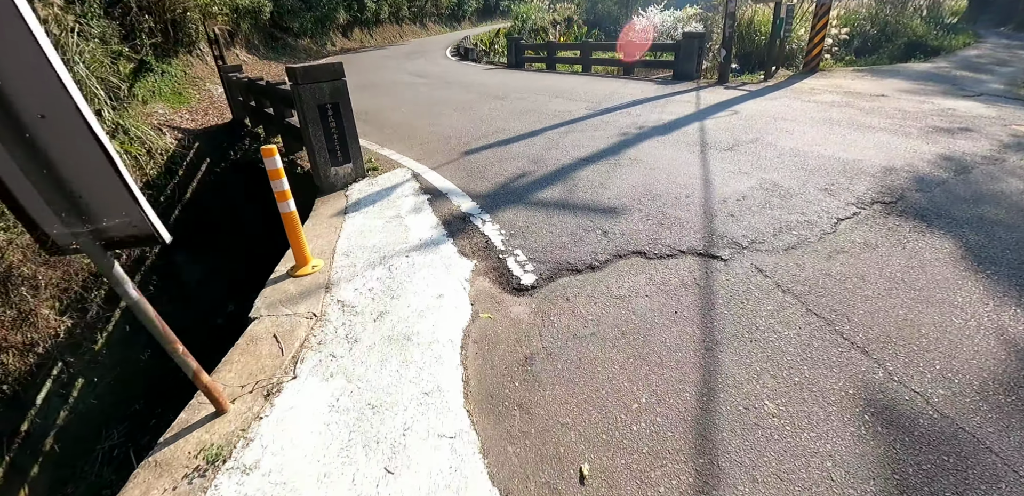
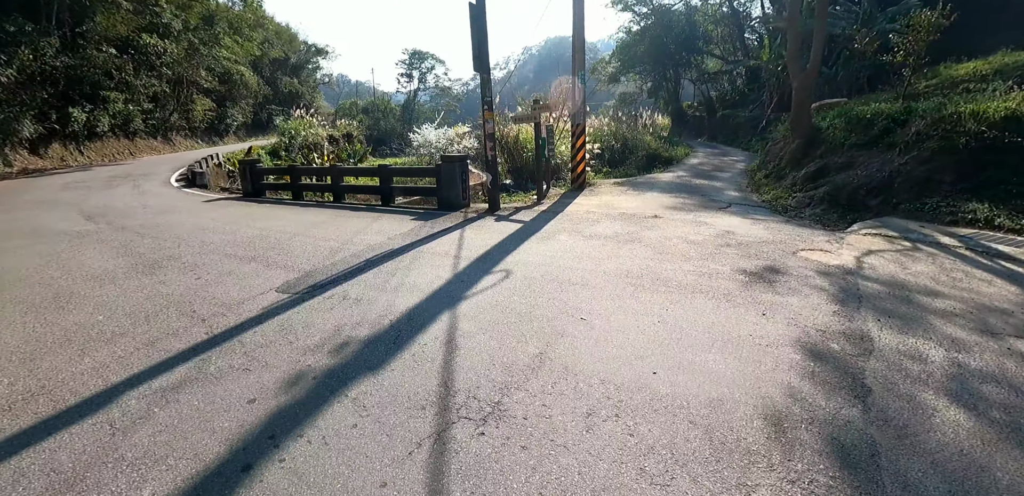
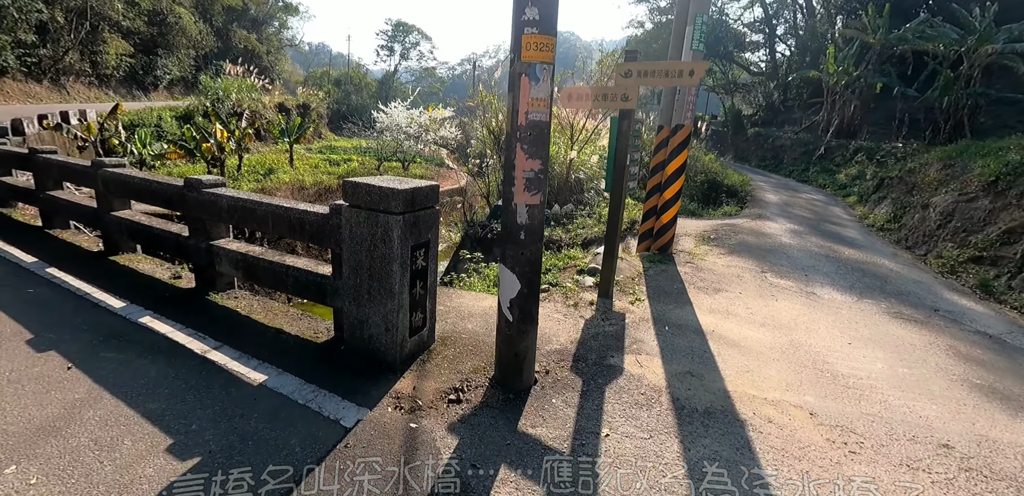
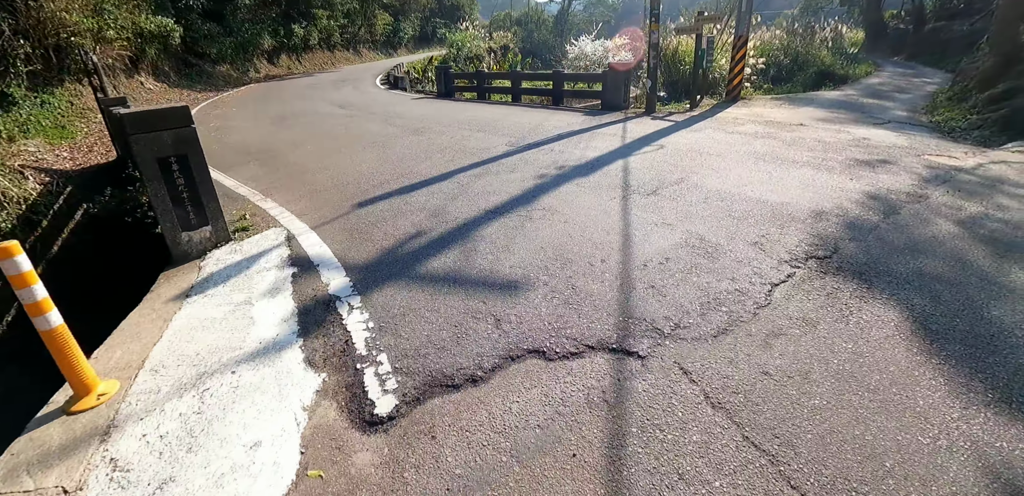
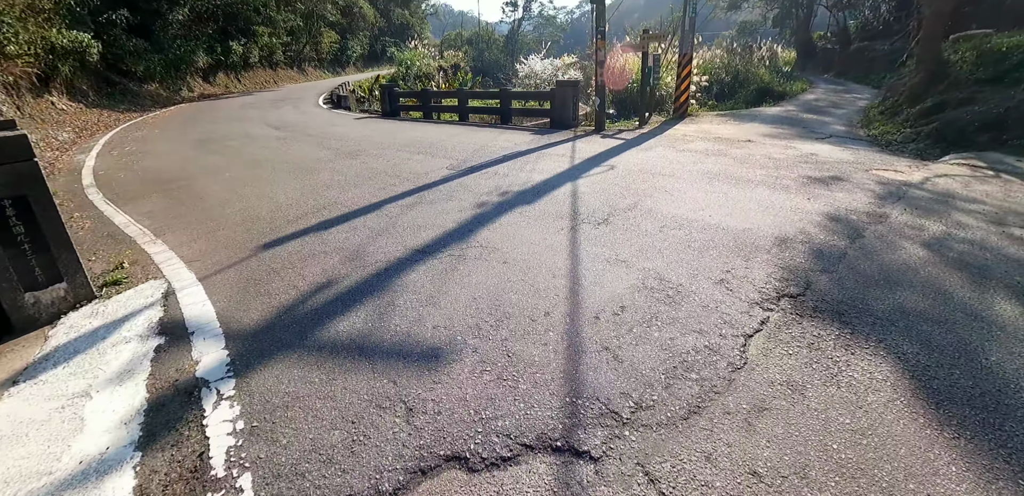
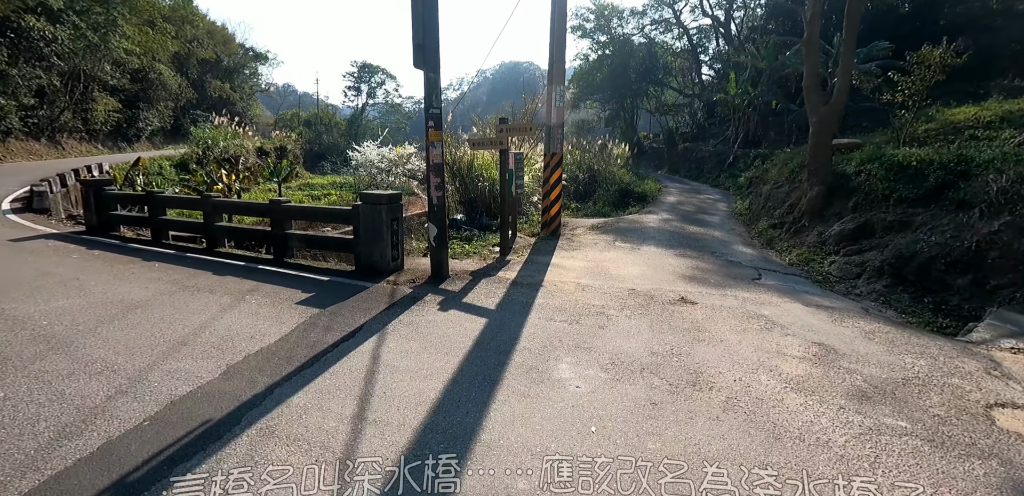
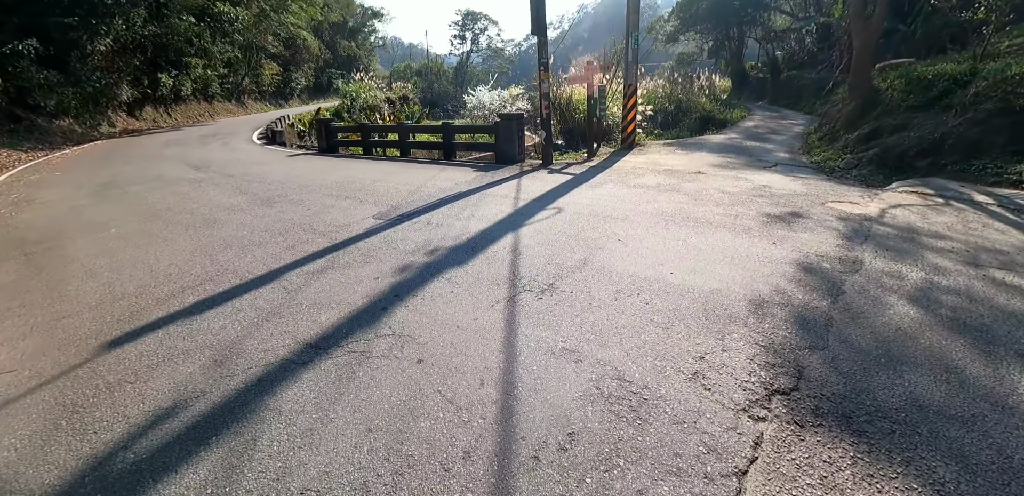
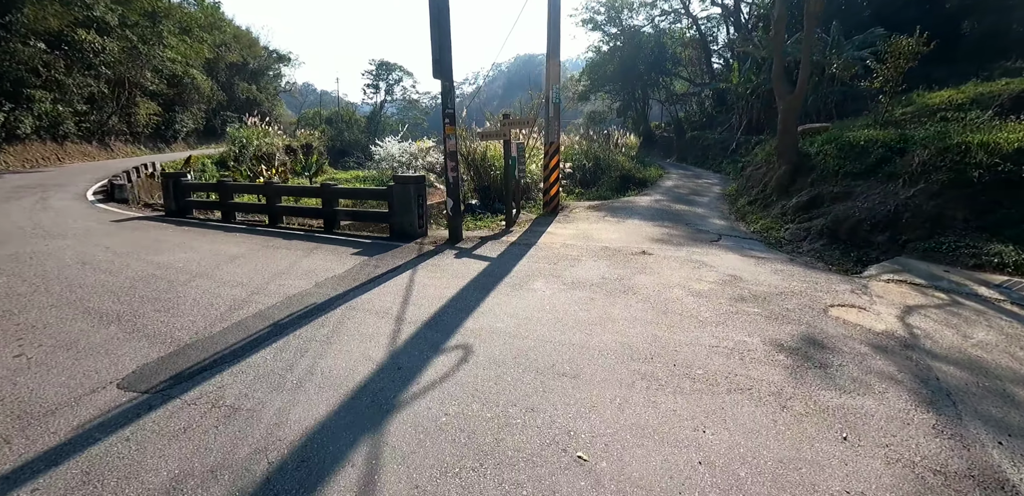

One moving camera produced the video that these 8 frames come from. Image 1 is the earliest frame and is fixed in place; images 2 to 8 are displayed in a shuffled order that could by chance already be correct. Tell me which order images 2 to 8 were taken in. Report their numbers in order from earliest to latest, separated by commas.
4, 5, 7, 2, 8, 6, 3
